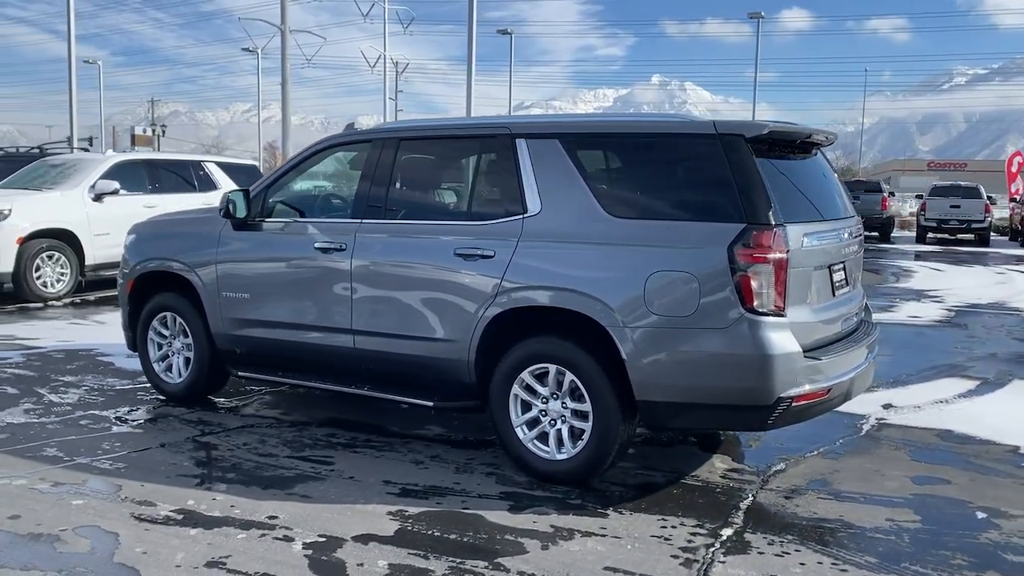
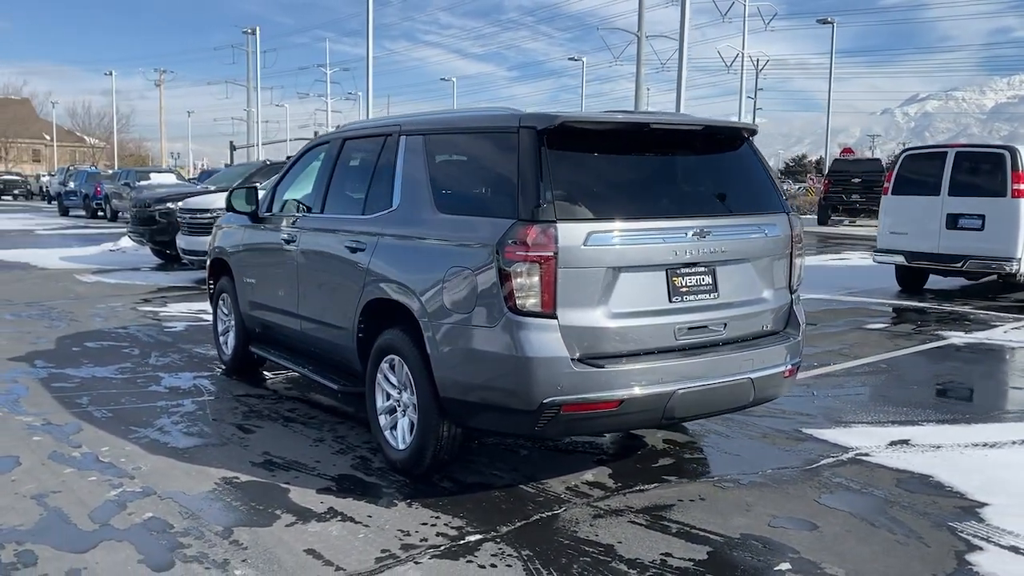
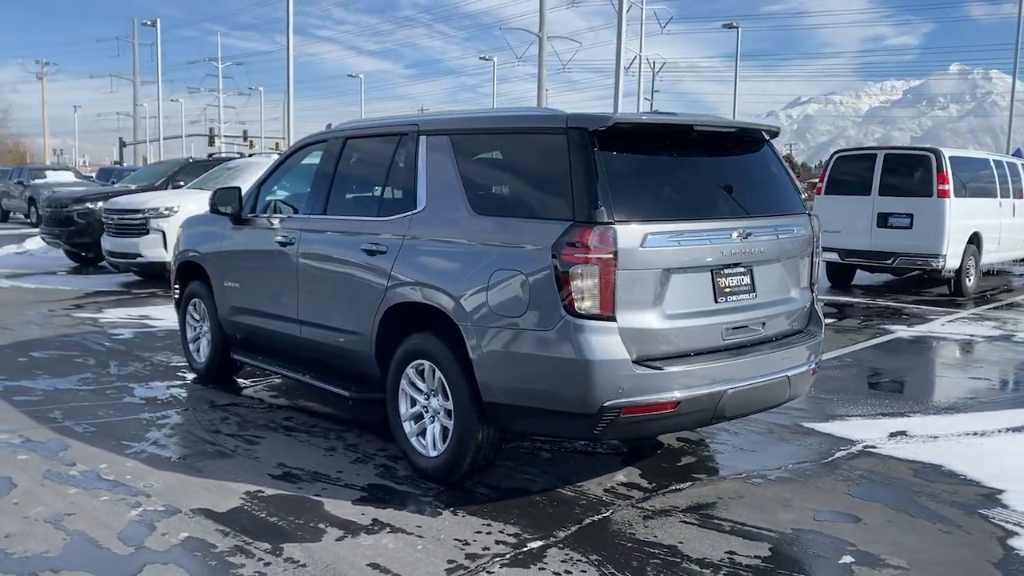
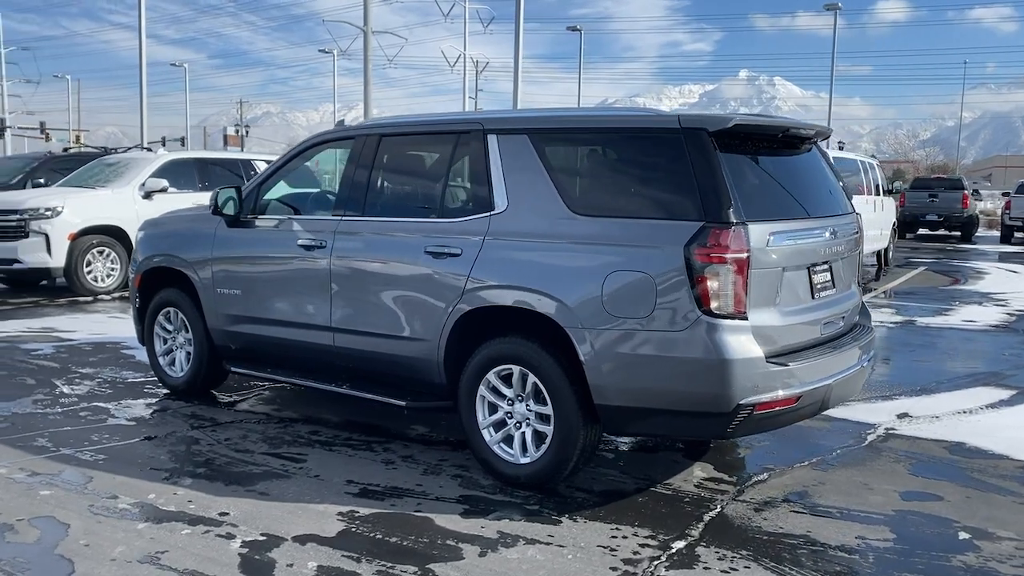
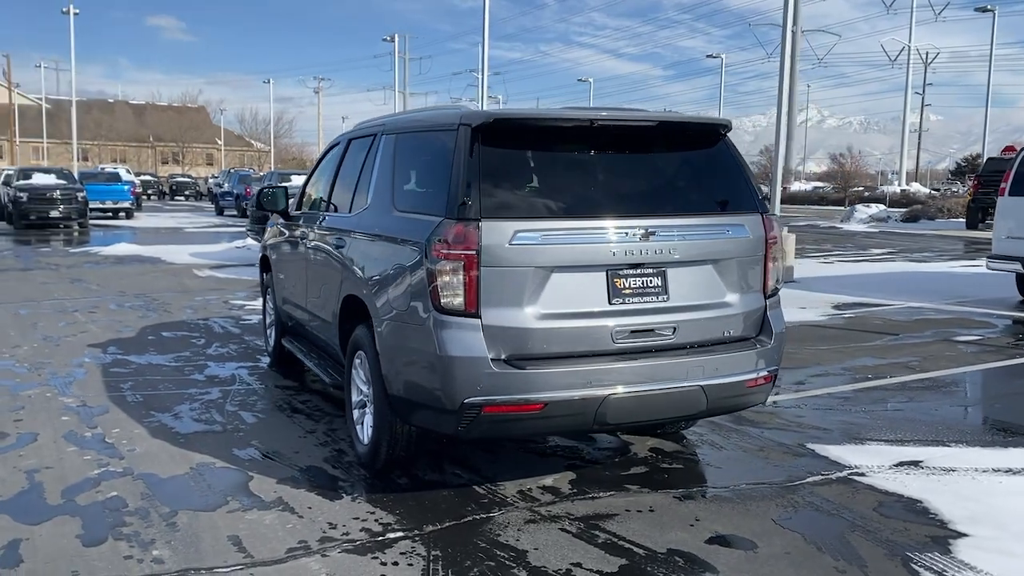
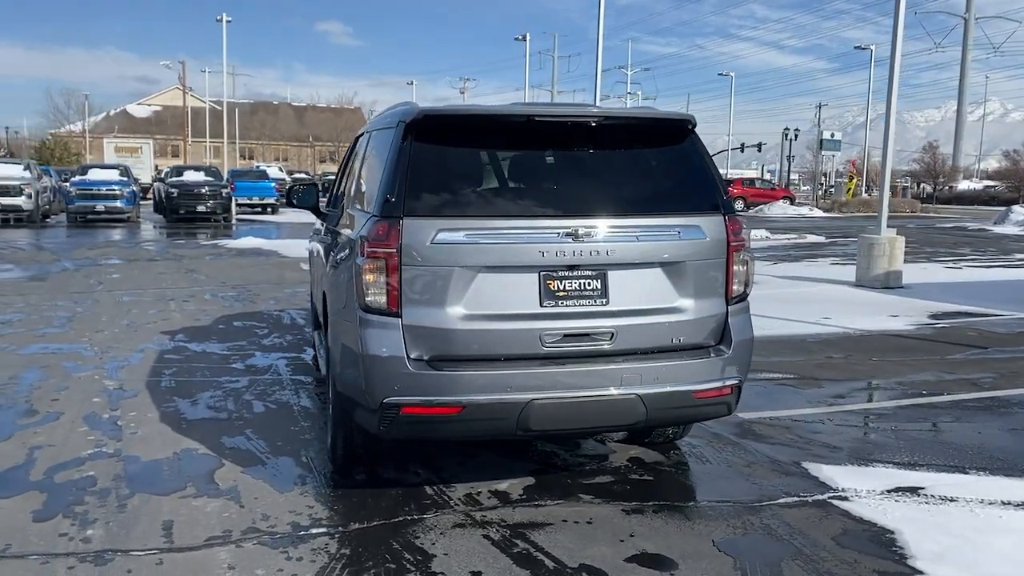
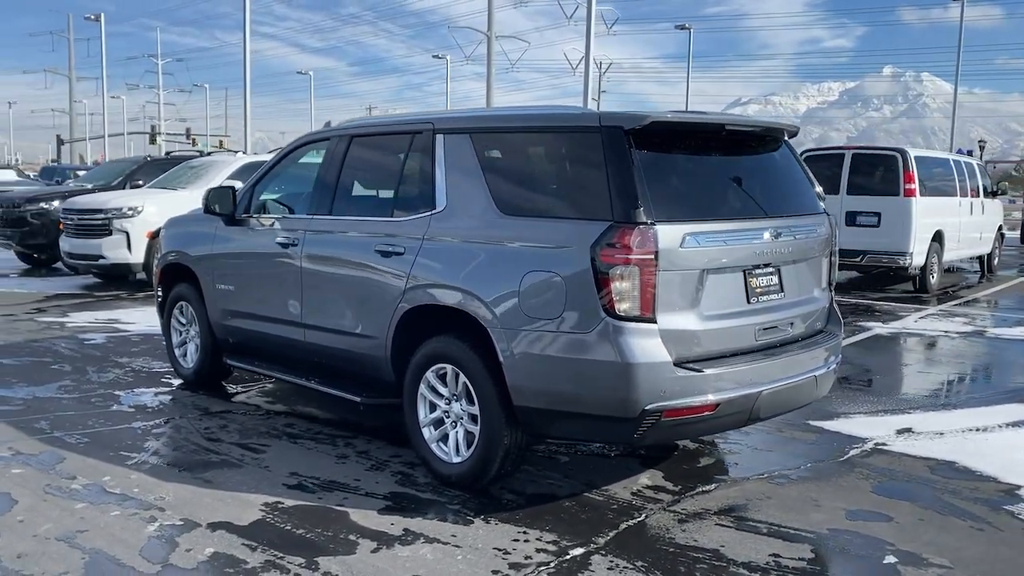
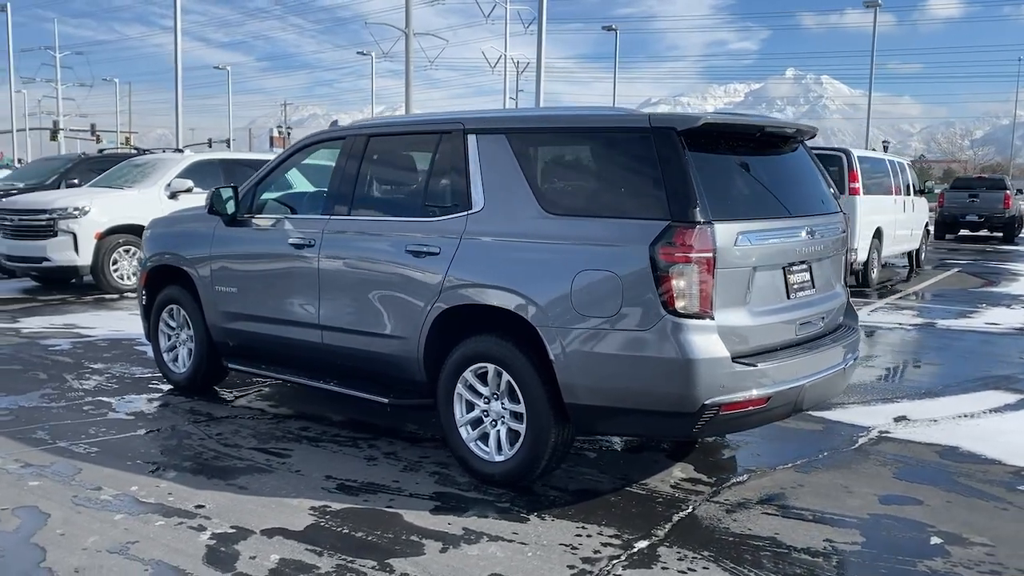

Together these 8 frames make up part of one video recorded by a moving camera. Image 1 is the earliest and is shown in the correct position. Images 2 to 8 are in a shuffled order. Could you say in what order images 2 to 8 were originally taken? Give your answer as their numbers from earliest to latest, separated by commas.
4, 8, 7, 3, 2, 5, 6
